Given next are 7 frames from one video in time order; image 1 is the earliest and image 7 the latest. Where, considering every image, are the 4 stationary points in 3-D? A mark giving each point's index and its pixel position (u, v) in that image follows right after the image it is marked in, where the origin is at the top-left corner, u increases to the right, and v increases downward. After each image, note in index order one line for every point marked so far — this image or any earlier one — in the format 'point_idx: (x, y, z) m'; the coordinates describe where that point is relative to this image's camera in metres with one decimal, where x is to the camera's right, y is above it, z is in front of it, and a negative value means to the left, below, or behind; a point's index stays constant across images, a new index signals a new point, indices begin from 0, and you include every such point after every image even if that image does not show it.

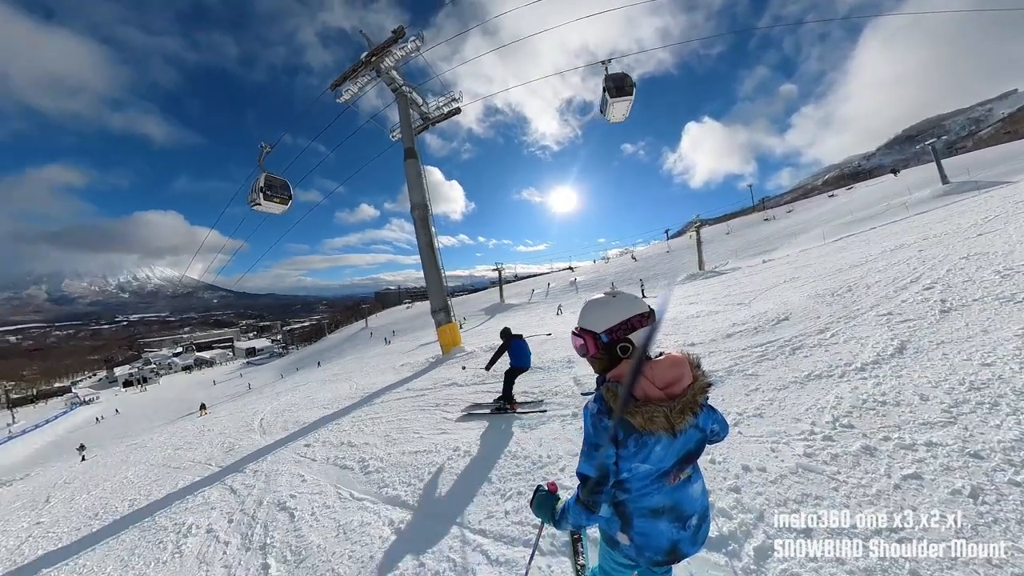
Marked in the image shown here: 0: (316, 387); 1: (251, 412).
0: (-5.2, -2.8, +16.9) m
1: (-6.5, -3.2, +15.5) m
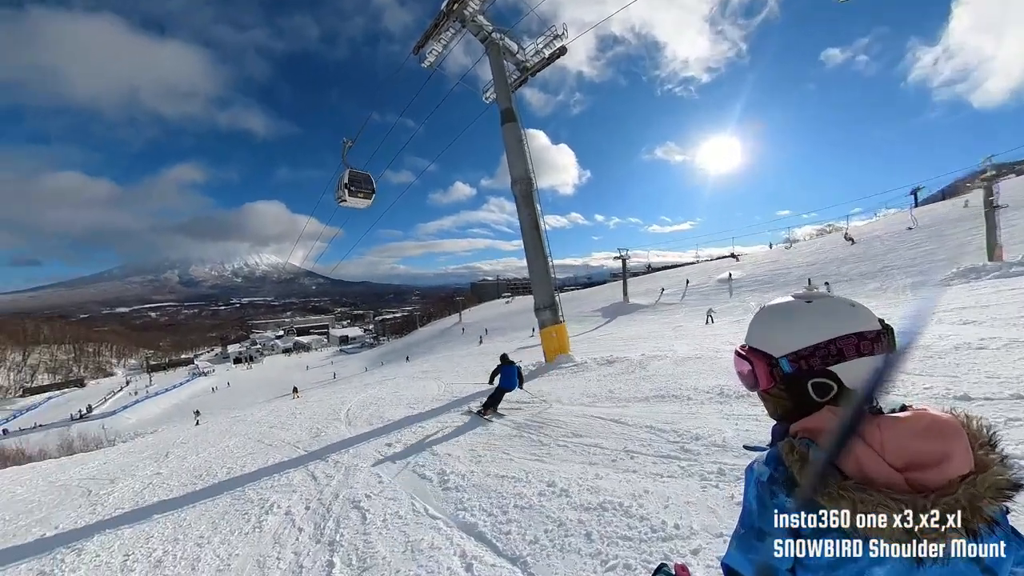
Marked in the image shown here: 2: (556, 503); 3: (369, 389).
0: (-2.7, -2.6, +15.9) m
1: (-4.2, -2.8, +14.8) m
2: (+0.4, -2.1, +6.1) m
3: (-3.9, -2.8, +16.5) m
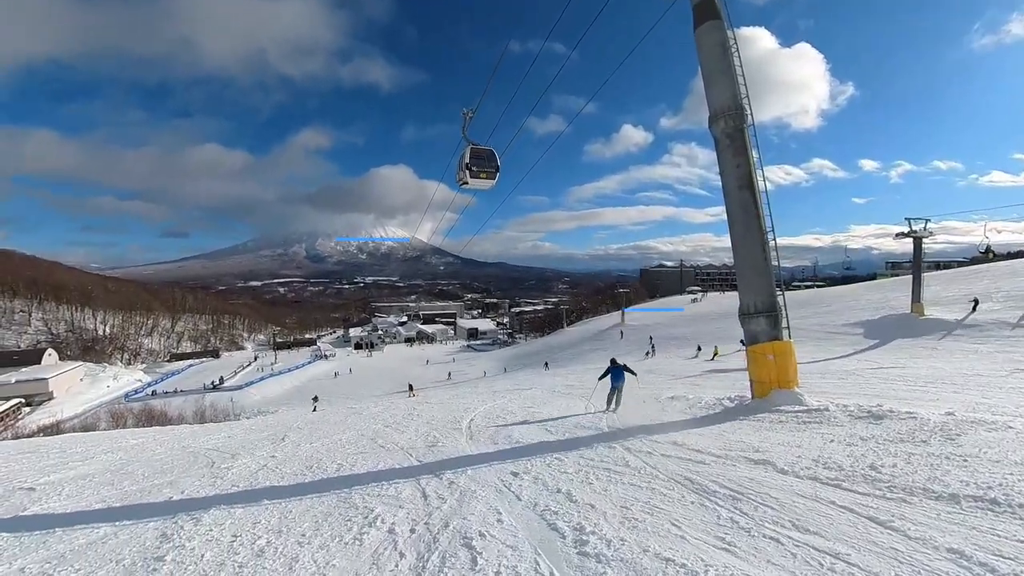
0: (+0.4, -2.4, +14.5) m
1: (-1.3, -2.6, +13.6) m
2: (+1.5, -2.1, +4.2) m
3: (-0.6, -2.6, +15.3) m
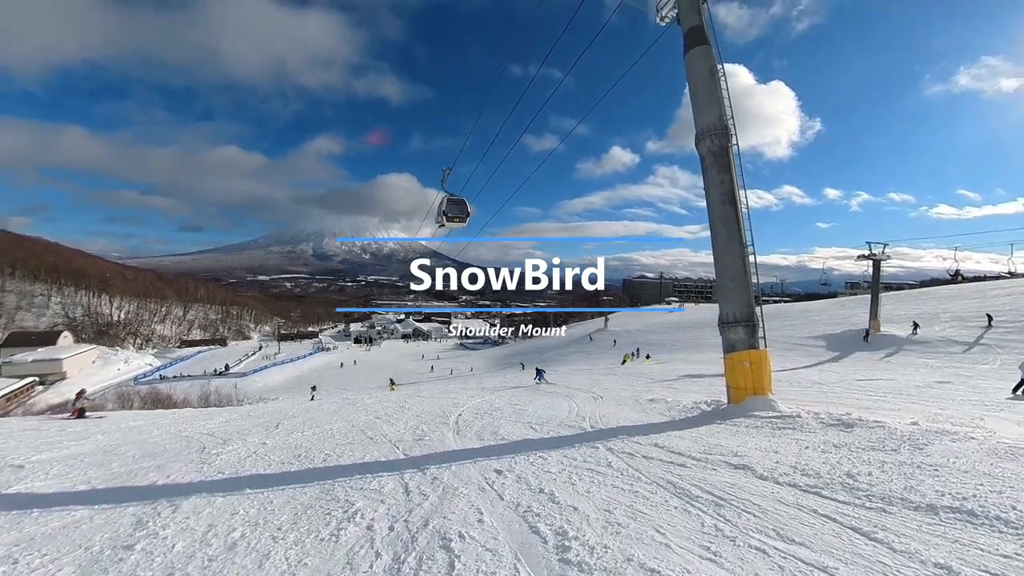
0: (+0.1, -2.5, +14.7) m
1: (-1.6, -2.6, +13.8) m
2: (+1.4, -2.2, +4.5) m
3: (-1.0, -2.6, +15.5) m
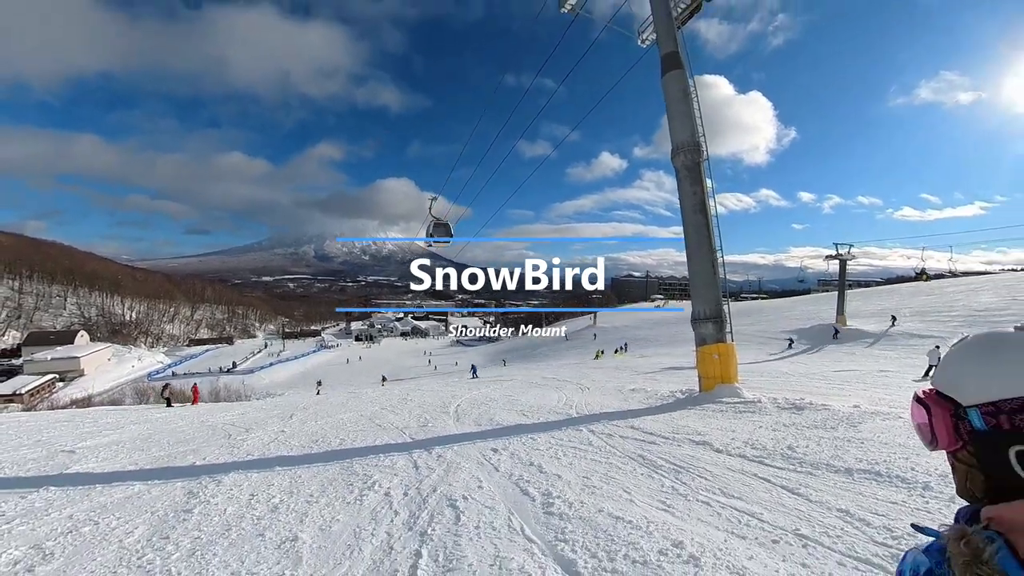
0: (0.0, -2.5, +14.9) m
1: (-1.7, -2.6, +14.0) m
2: (+1.3, -2.2, +4.7) m
3: (-1.1, -2.6, +15.7) m
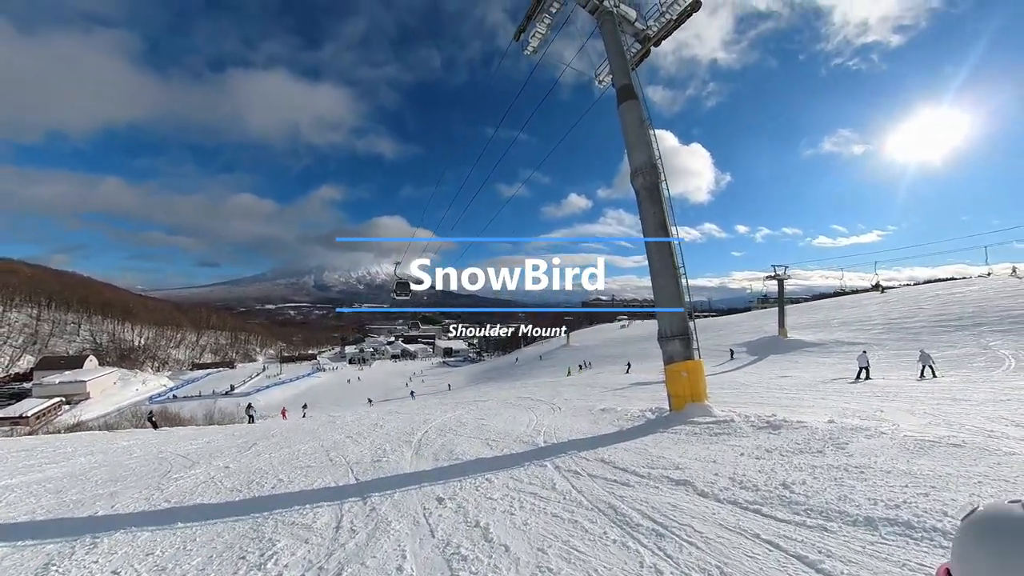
0: (-0.4, -2.9, +14.8) m
1: (-2.1, -3.0, +13.9) m
2: (+1.2, -2.3, +4.6) m
3: (-1.5, -3.1, +15.5) m
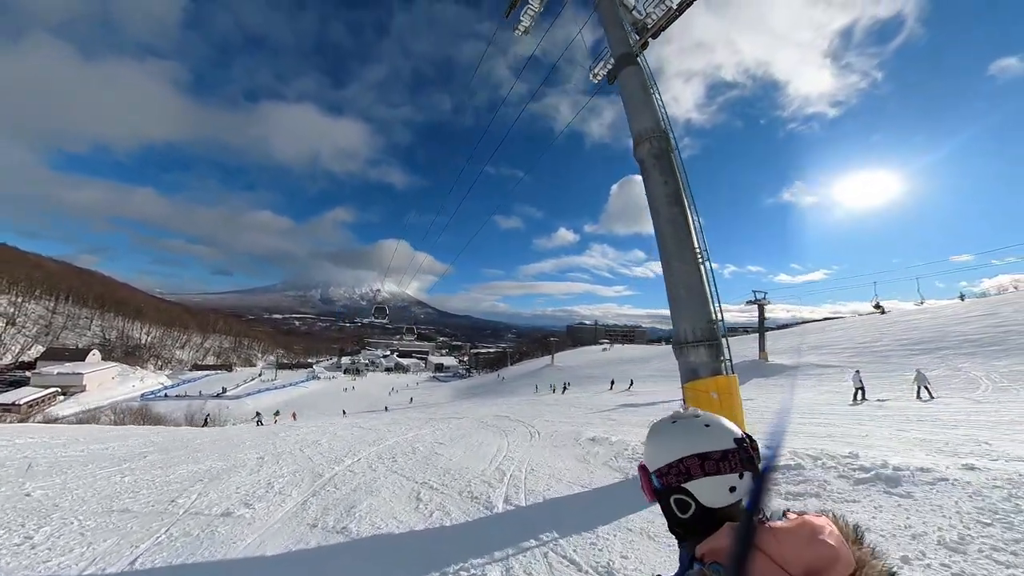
0: (-0.7, -3.2, +13.9) m
1: (-2.4, -3.2, +13.0) m
2: (+0.9, -2.3, +3.8) m
3: (-1.8, -3.3, +14.7) m
